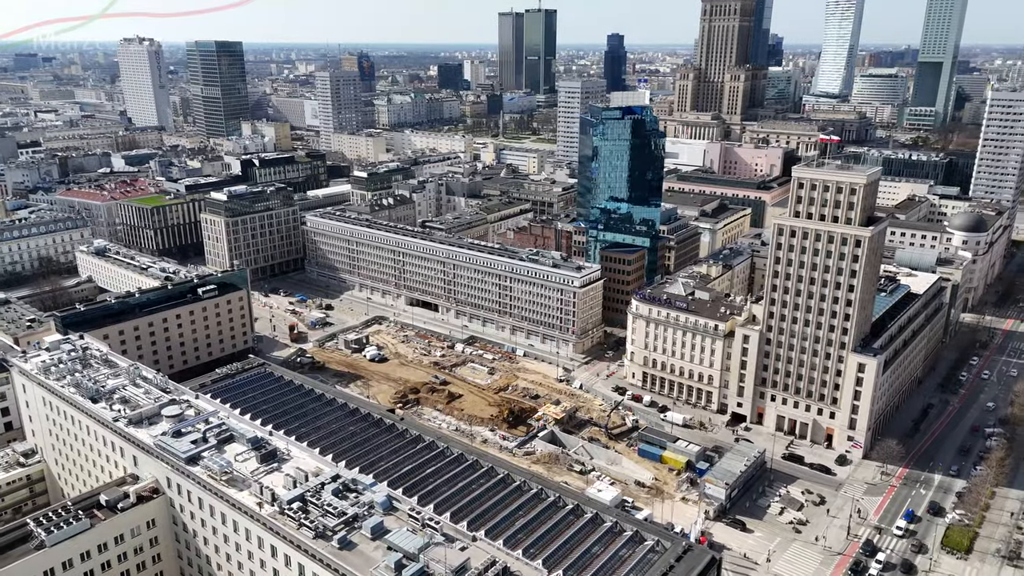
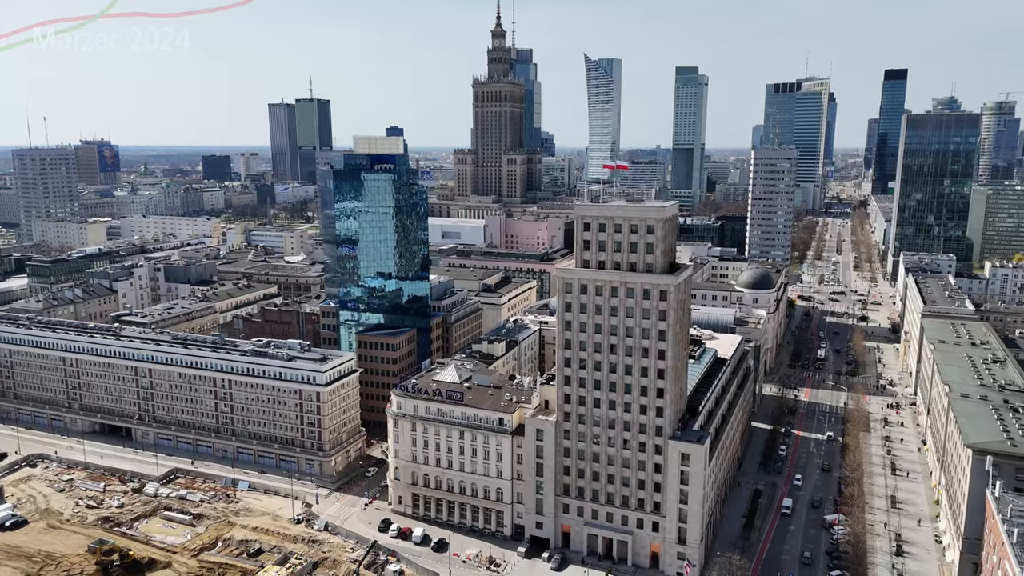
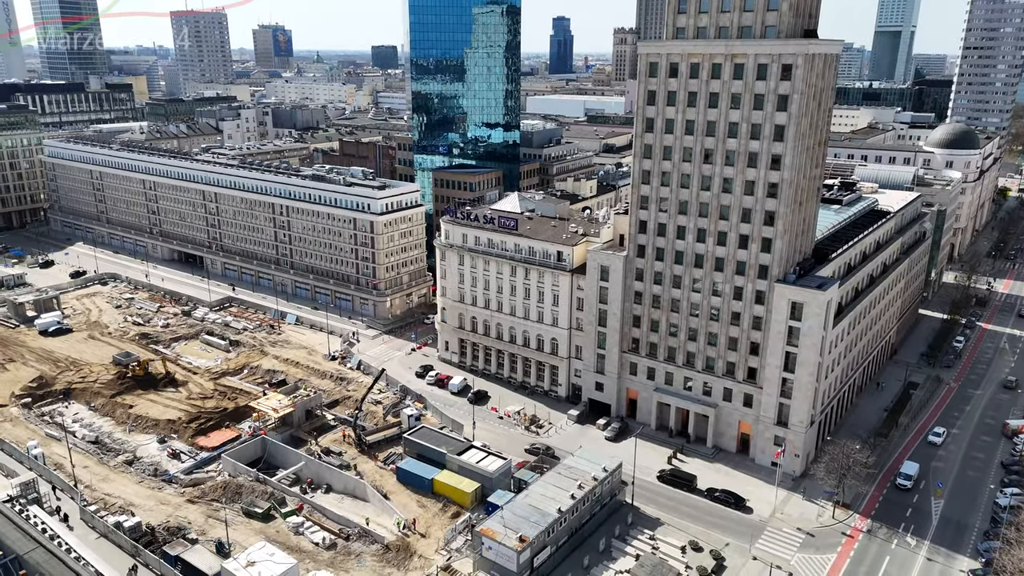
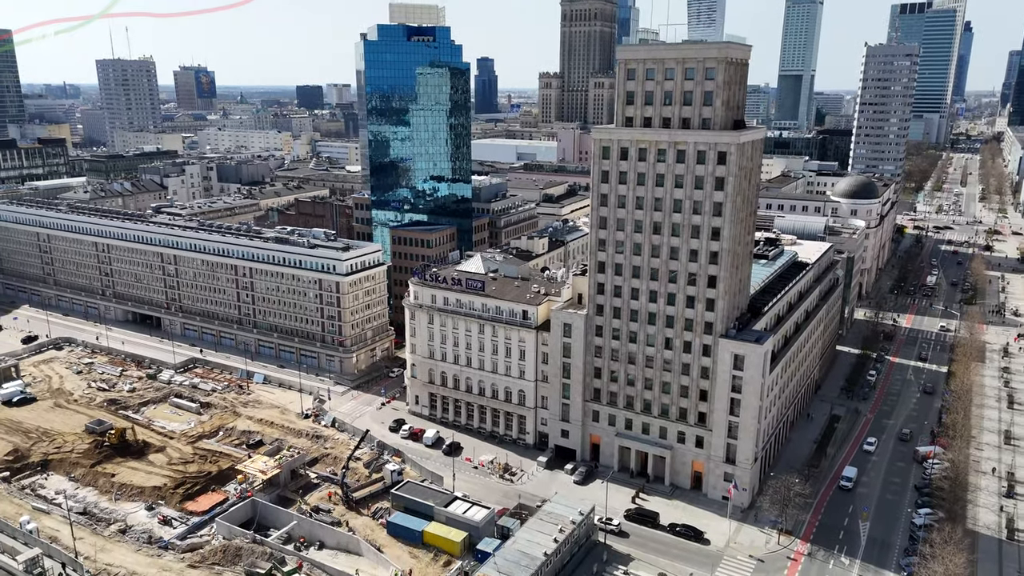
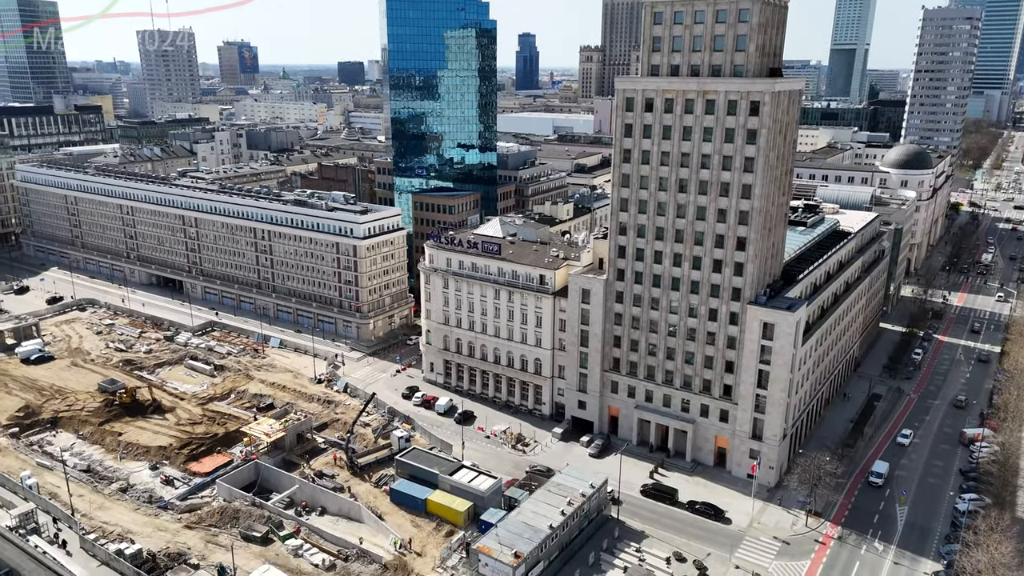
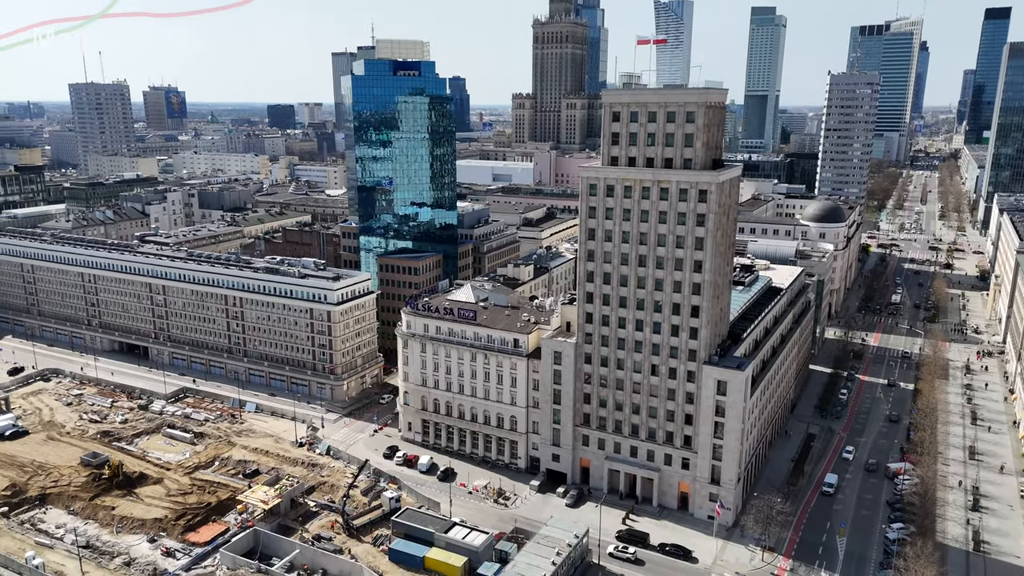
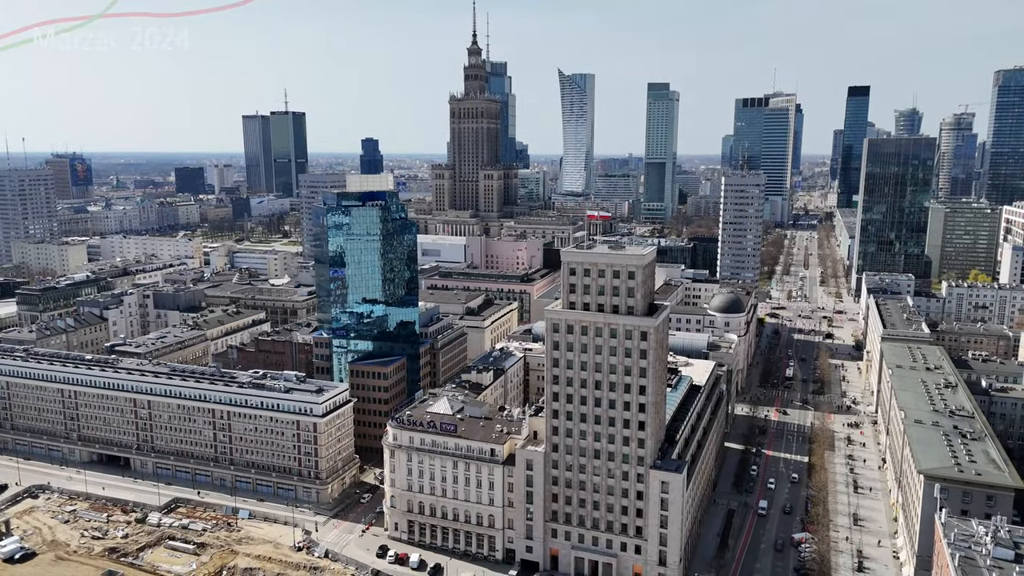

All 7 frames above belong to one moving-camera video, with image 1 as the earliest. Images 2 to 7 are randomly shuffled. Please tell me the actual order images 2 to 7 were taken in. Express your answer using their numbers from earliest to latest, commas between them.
7, 2, 6, 4, 5, 3
